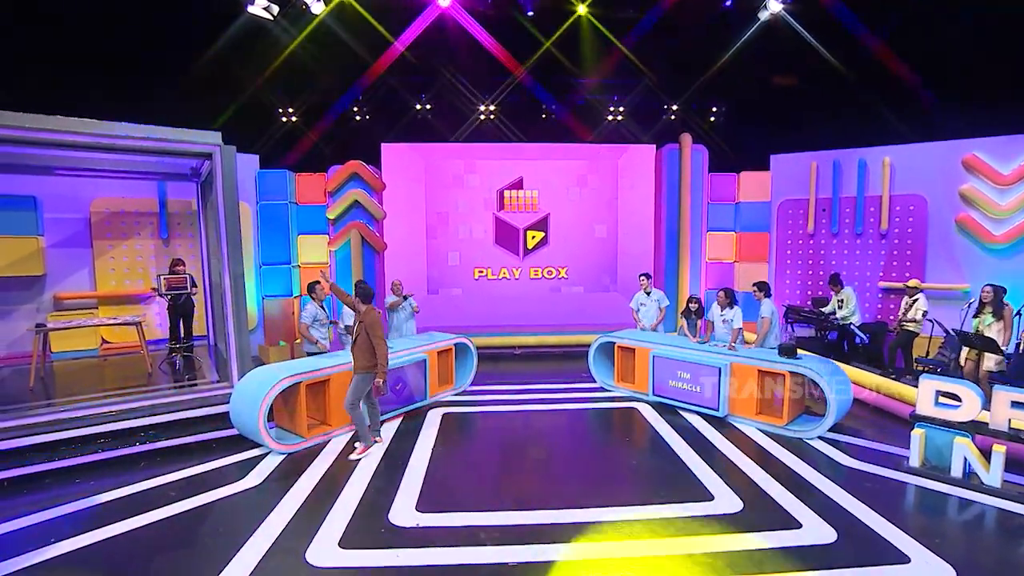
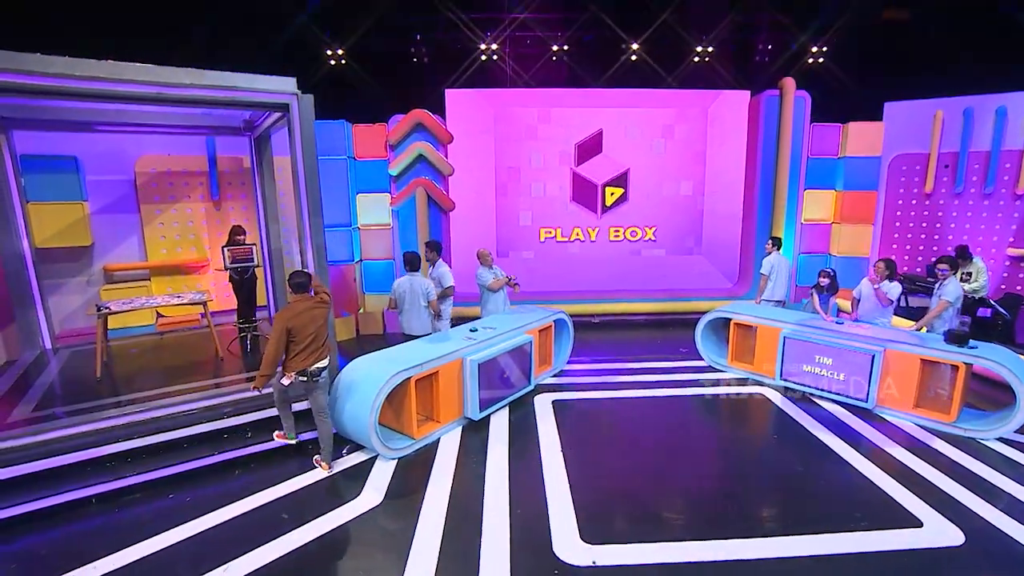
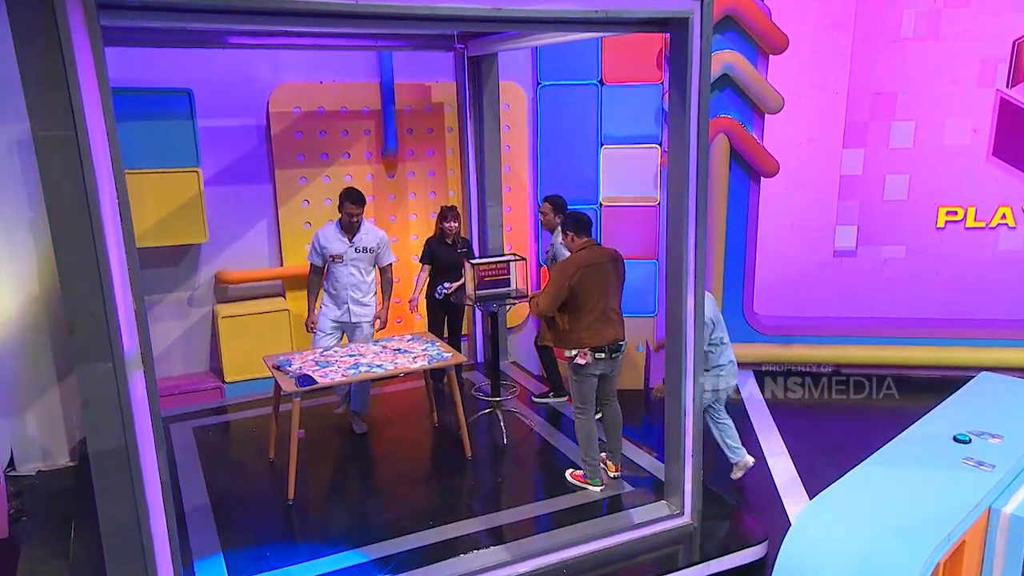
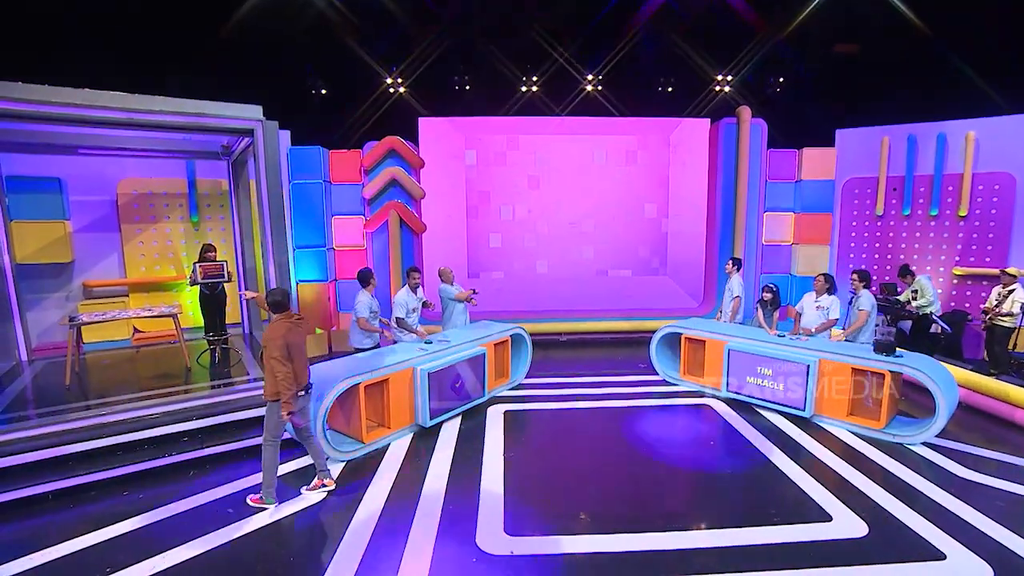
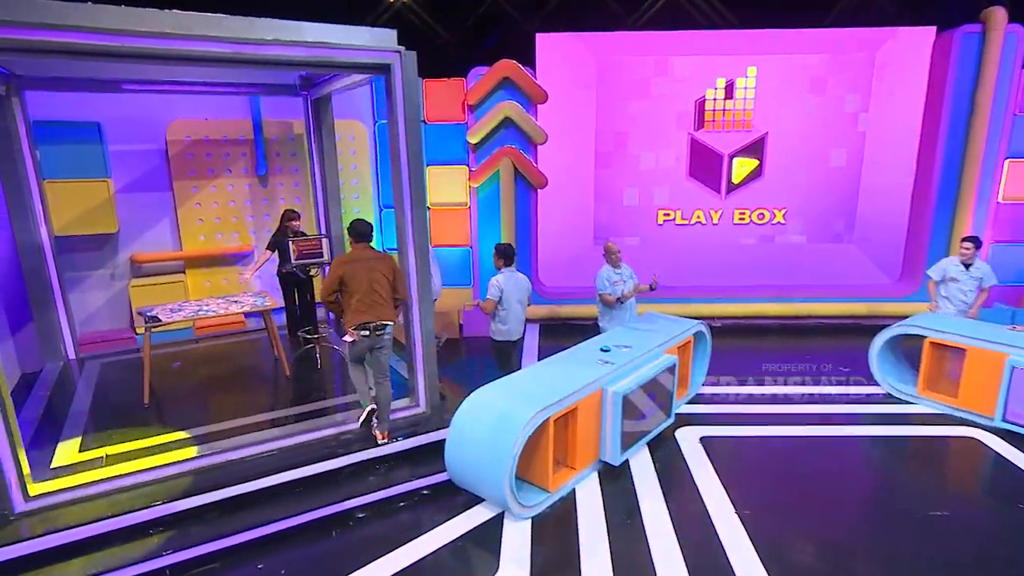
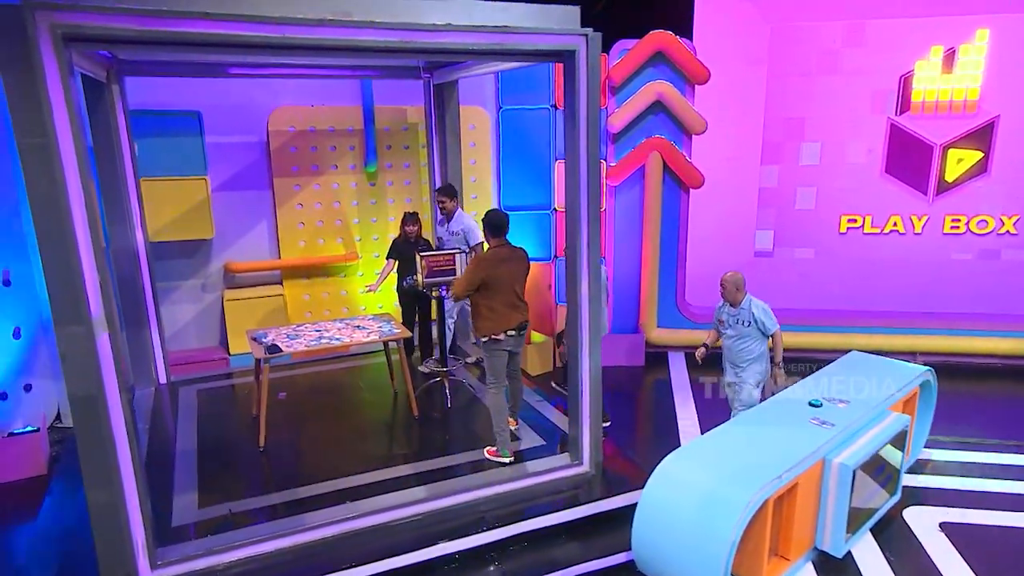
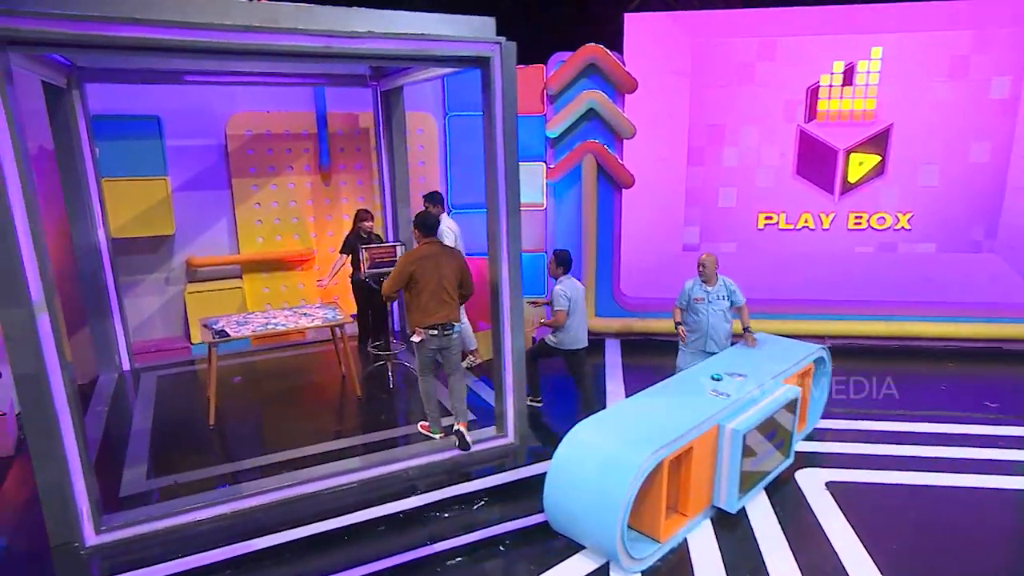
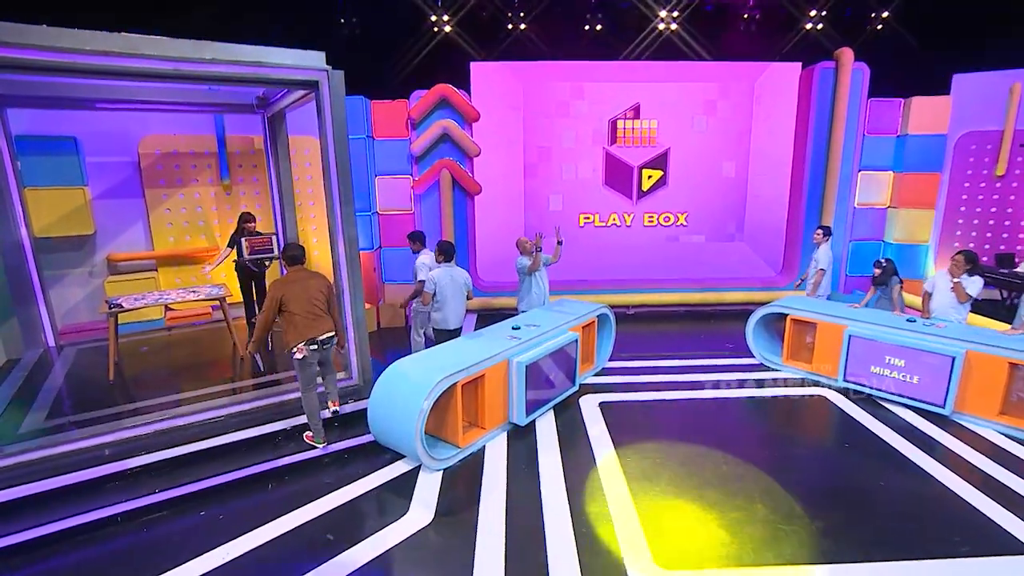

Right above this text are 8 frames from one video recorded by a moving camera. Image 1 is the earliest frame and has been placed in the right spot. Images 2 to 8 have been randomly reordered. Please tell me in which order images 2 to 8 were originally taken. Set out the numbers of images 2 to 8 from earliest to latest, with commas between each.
4, 2, 8, 5, 7, 6, 3
